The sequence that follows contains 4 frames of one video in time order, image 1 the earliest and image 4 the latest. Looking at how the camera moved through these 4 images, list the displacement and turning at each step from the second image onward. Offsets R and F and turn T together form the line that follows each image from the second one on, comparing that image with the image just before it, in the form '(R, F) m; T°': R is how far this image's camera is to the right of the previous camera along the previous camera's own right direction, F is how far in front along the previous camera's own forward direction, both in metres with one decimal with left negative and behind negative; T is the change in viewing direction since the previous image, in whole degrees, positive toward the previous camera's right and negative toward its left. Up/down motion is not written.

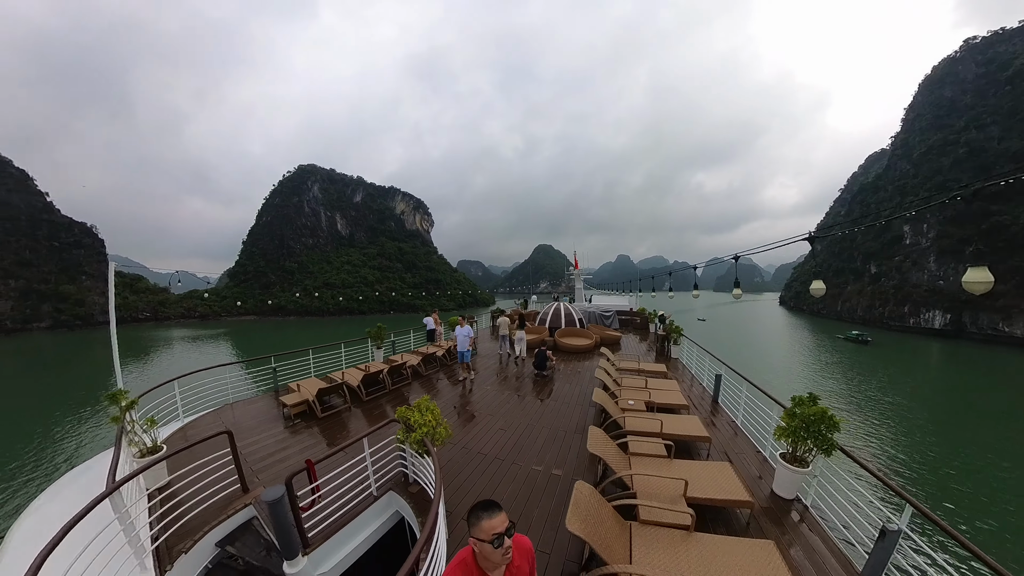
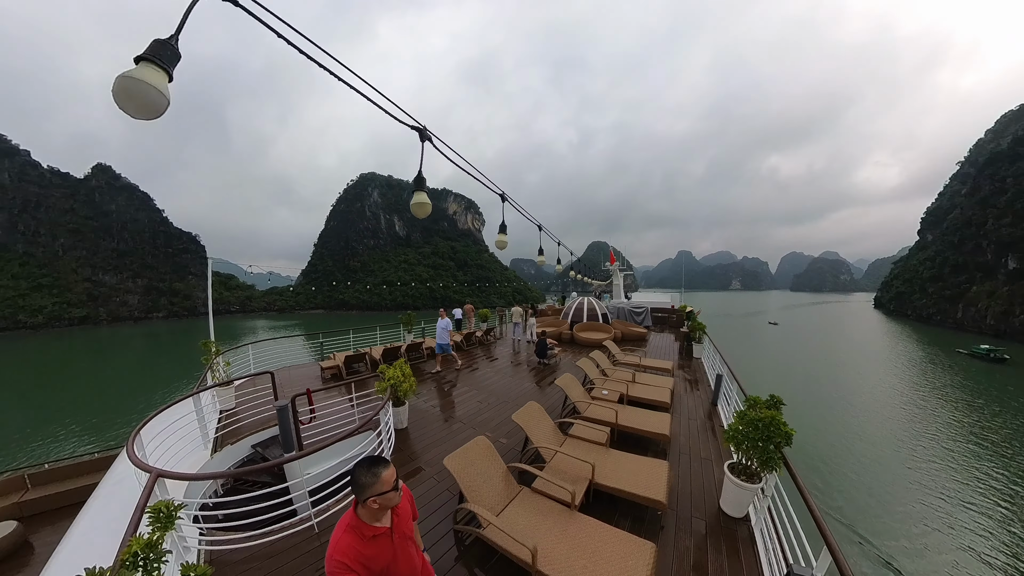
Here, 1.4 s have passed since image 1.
(+1.1, -0.2) m; -9°
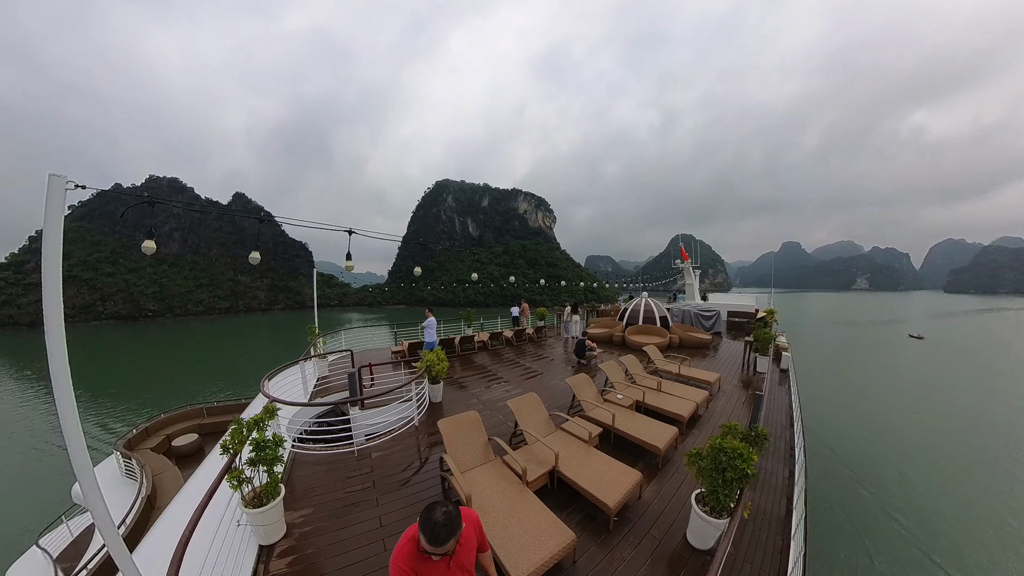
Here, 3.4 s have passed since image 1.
(+1.0, -0.1) m; -13°
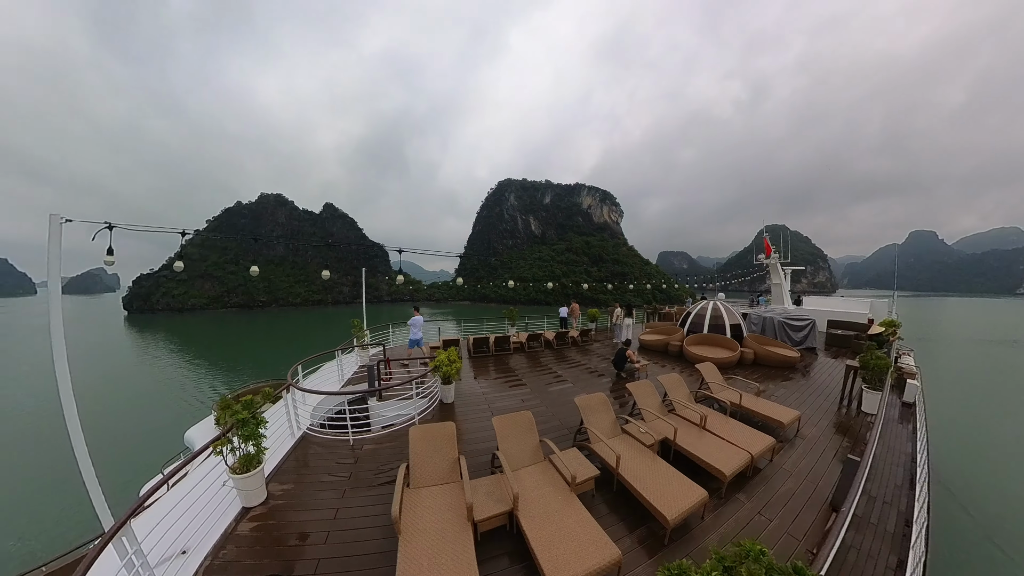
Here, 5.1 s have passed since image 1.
(+0.8, +0.6) m; -12°
